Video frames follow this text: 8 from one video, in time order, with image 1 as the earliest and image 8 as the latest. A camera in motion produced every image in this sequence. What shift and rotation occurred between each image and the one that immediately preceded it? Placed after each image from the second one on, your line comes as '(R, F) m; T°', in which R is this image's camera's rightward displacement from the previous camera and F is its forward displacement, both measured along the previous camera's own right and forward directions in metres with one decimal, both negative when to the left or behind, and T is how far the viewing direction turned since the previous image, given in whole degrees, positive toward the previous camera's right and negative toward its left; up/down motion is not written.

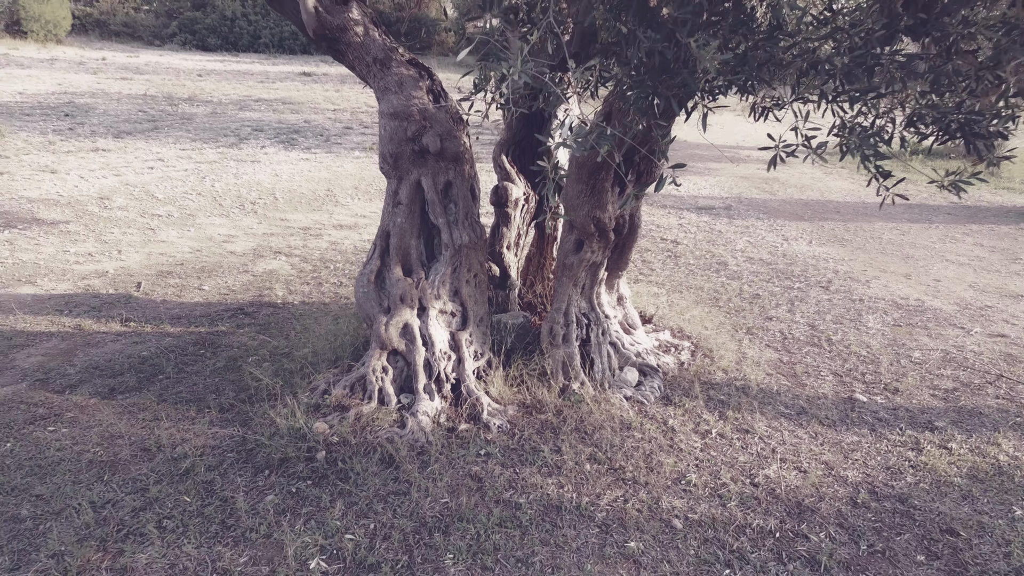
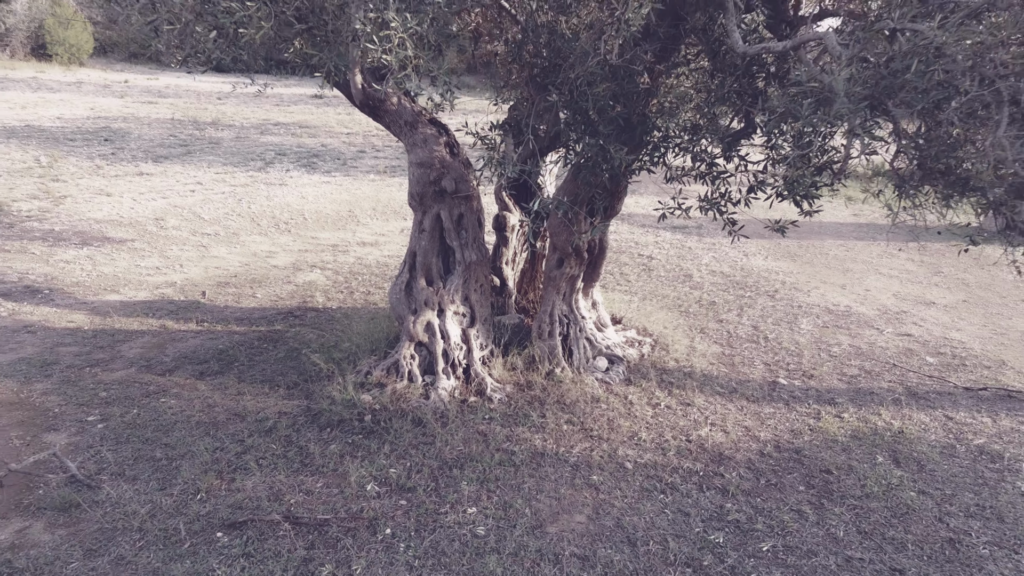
(0.0, -0.9) m; 0°
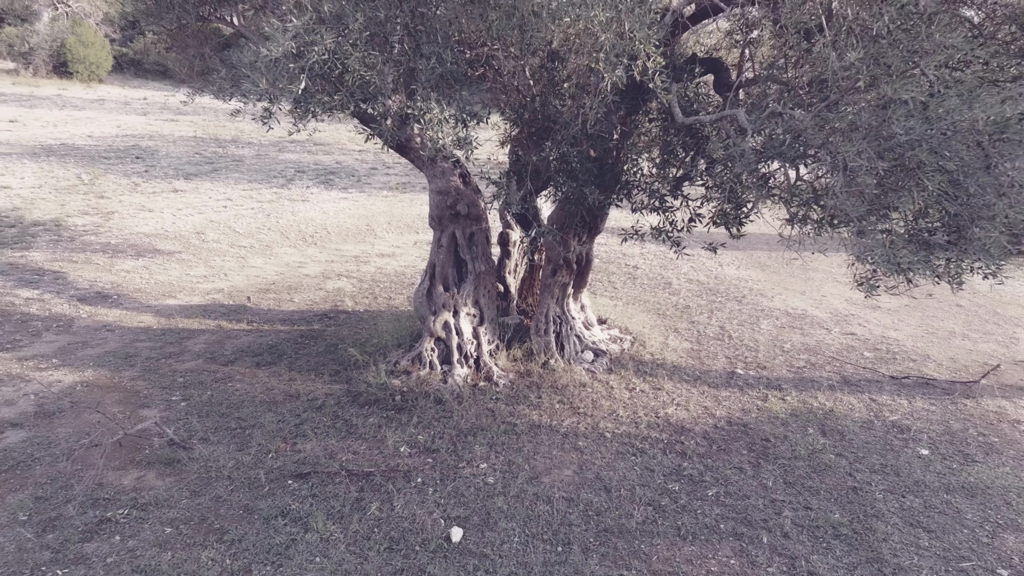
(0.0, -0.8) m; 0°
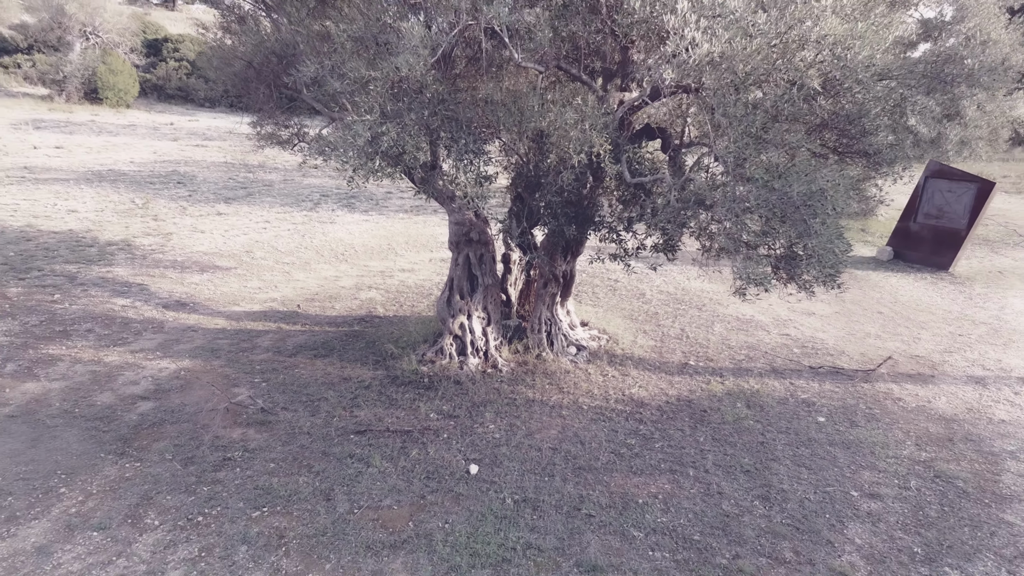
(0.0, -1.3) m; 0°
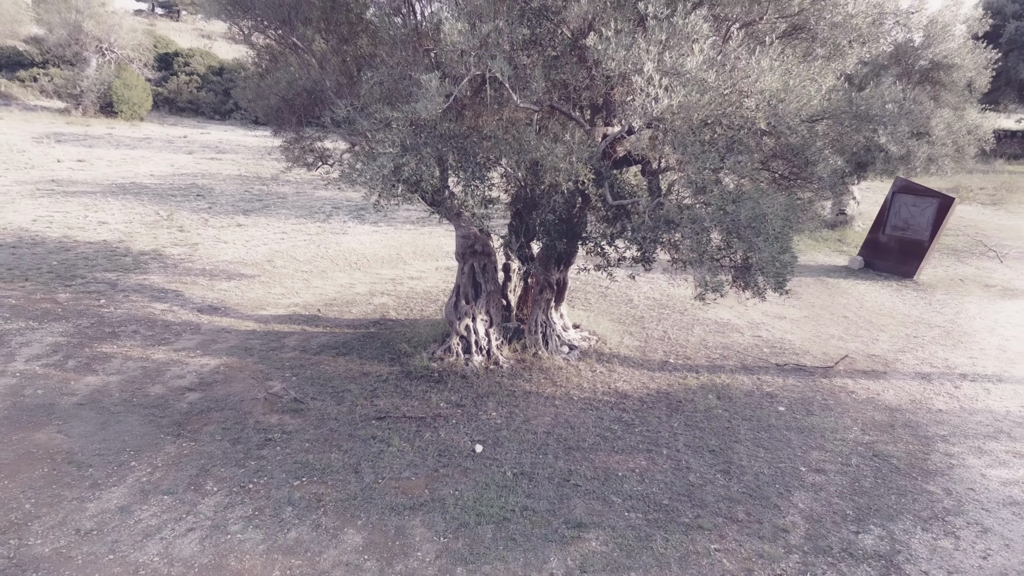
(0.0, -0.8) m; 0°
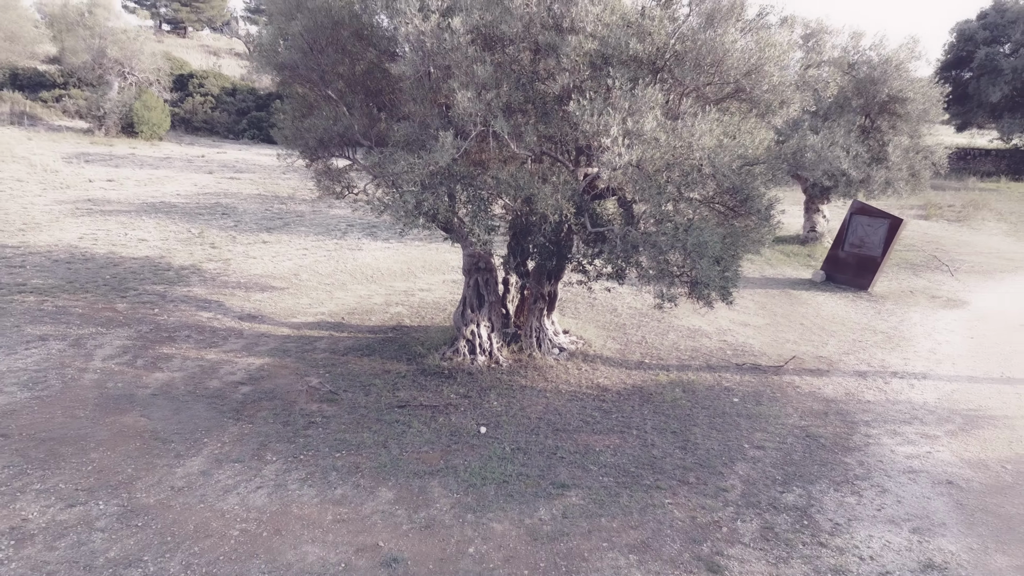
(0.0, -1.2) m; 0°
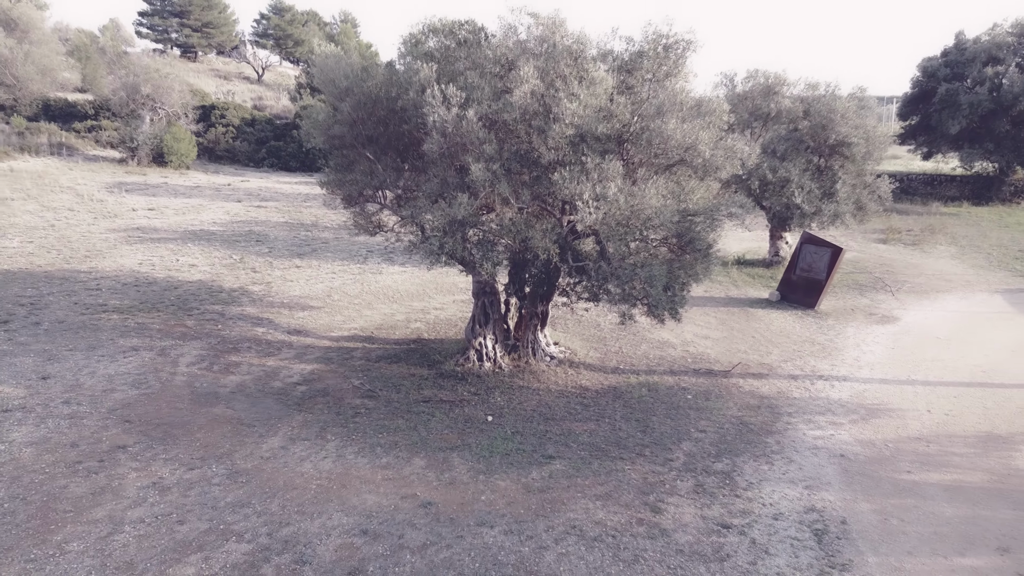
(0.0, -1.9) m; 0°
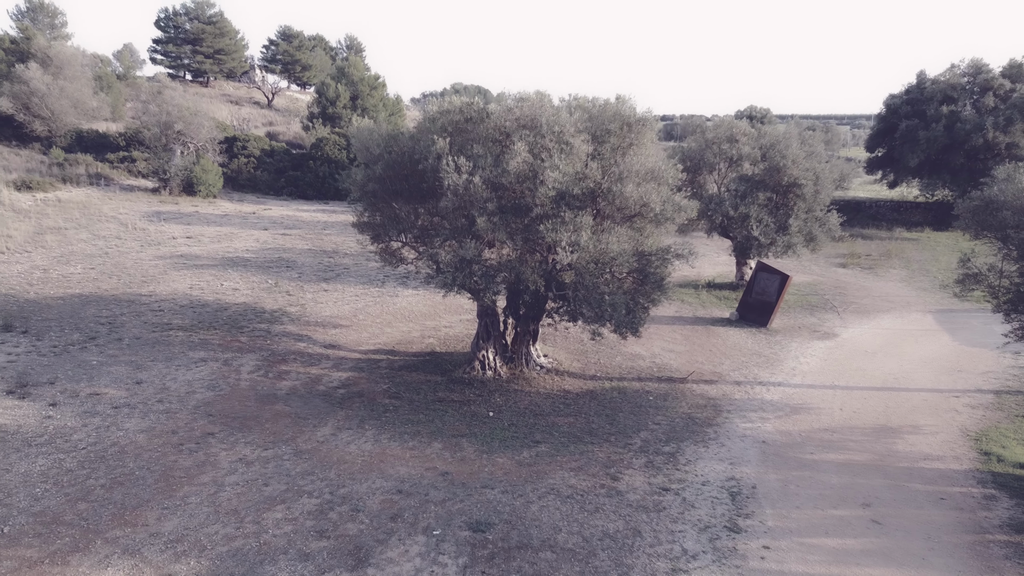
(+0.1, -2.3) m; 0°
